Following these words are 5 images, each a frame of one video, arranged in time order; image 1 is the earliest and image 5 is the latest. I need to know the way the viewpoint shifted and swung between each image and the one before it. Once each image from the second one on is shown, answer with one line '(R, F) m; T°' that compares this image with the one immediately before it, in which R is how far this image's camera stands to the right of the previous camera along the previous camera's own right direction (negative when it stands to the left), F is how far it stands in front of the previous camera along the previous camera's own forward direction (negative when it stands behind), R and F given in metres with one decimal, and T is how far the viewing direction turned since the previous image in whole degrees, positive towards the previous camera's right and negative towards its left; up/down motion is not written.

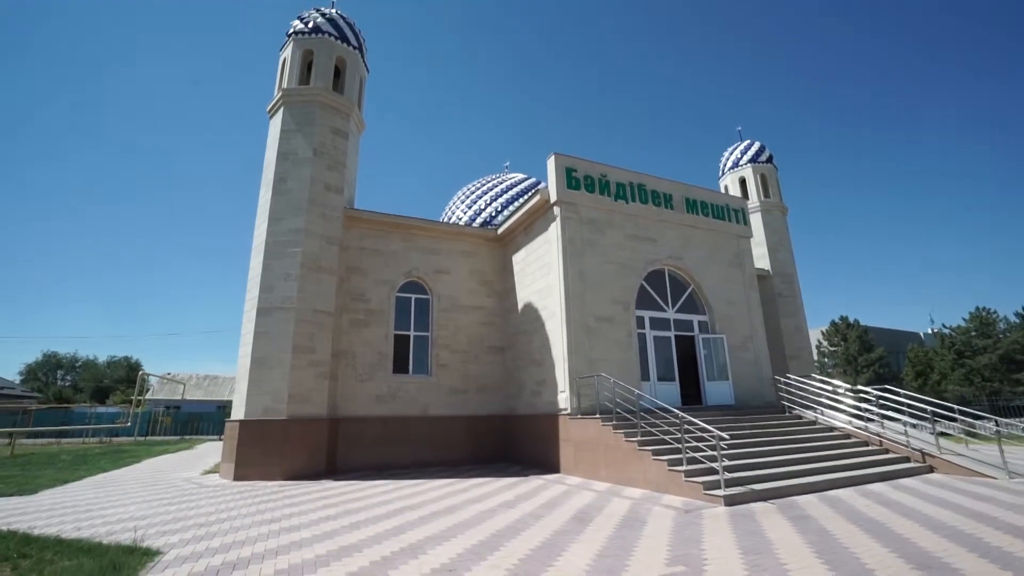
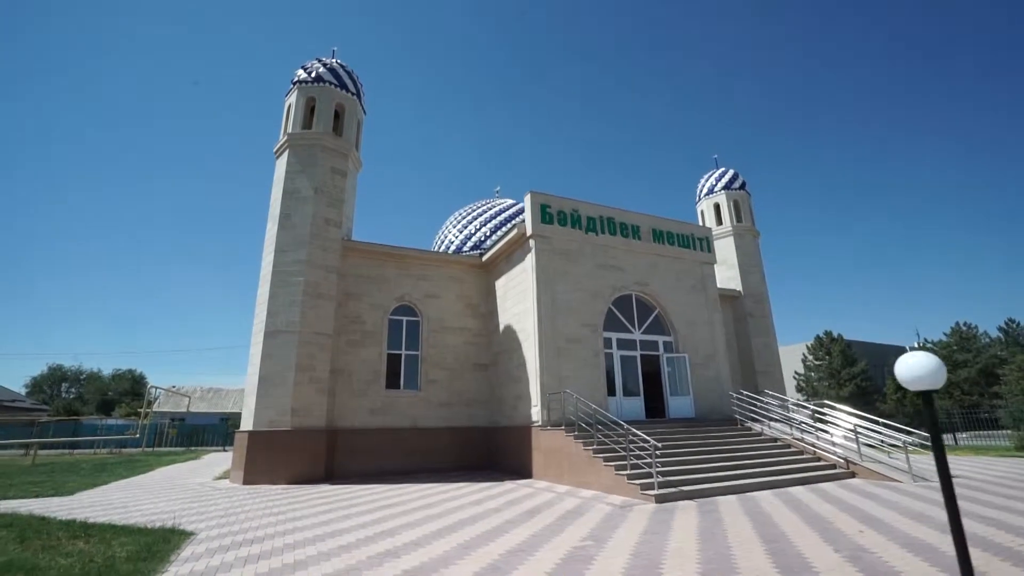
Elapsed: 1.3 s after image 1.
(+0.6, -1.4) m; 0°
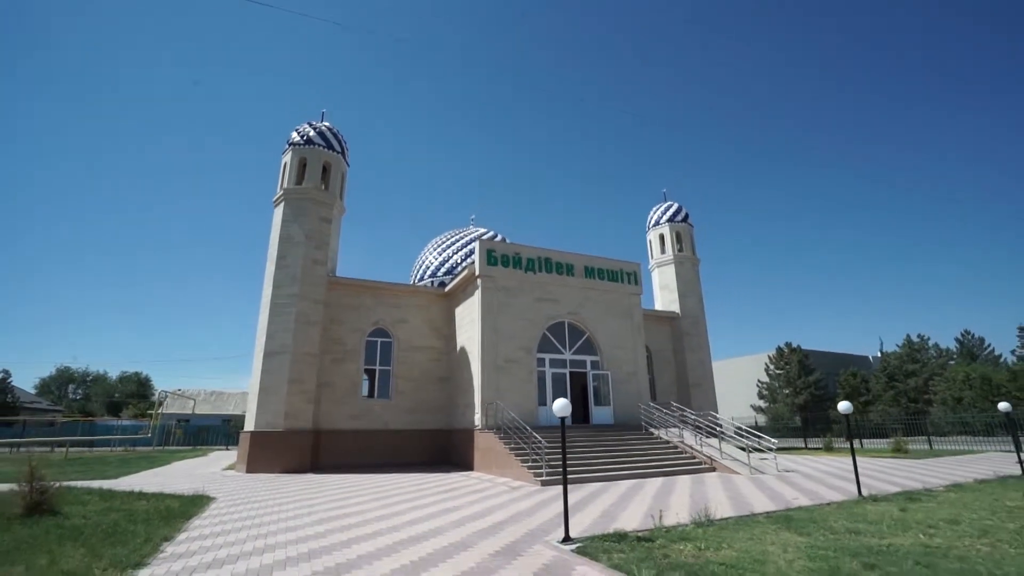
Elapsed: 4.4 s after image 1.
(+1.6, -3.2) m; 0°
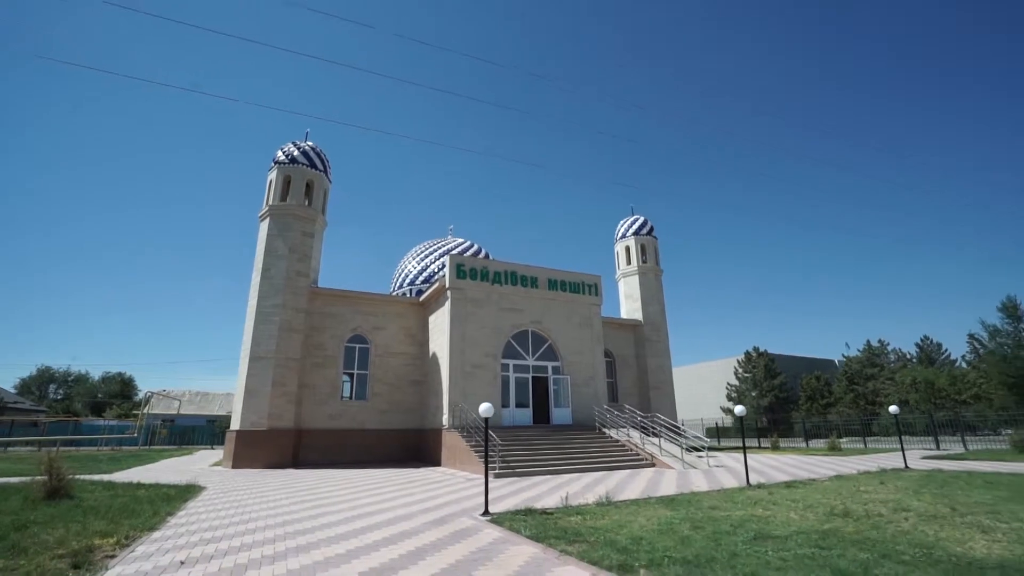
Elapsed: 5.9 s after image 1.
(+0.8, -1.6) m; +1°
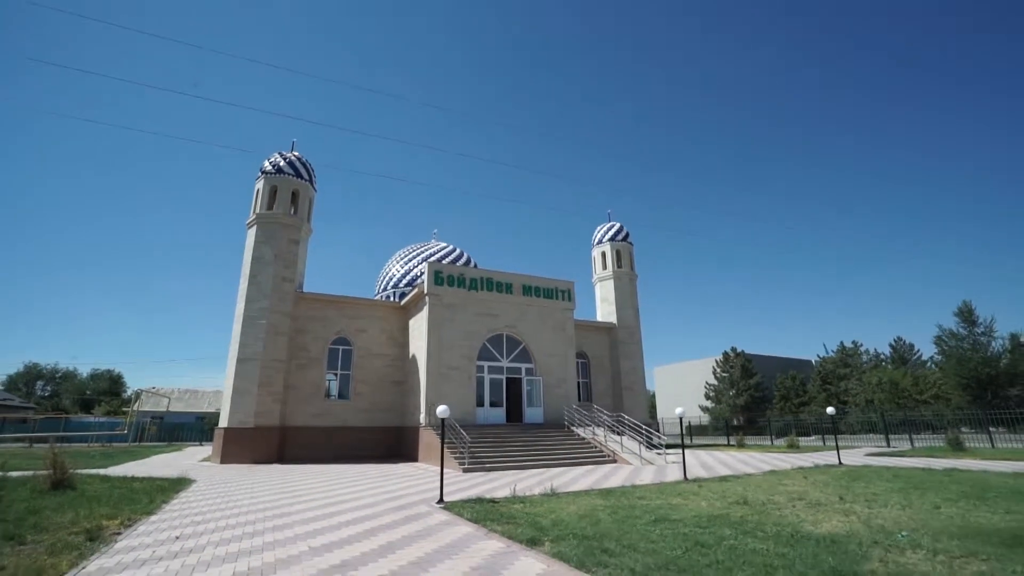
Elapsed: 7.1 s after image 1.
(+0.6, -1.1) m; +1°
